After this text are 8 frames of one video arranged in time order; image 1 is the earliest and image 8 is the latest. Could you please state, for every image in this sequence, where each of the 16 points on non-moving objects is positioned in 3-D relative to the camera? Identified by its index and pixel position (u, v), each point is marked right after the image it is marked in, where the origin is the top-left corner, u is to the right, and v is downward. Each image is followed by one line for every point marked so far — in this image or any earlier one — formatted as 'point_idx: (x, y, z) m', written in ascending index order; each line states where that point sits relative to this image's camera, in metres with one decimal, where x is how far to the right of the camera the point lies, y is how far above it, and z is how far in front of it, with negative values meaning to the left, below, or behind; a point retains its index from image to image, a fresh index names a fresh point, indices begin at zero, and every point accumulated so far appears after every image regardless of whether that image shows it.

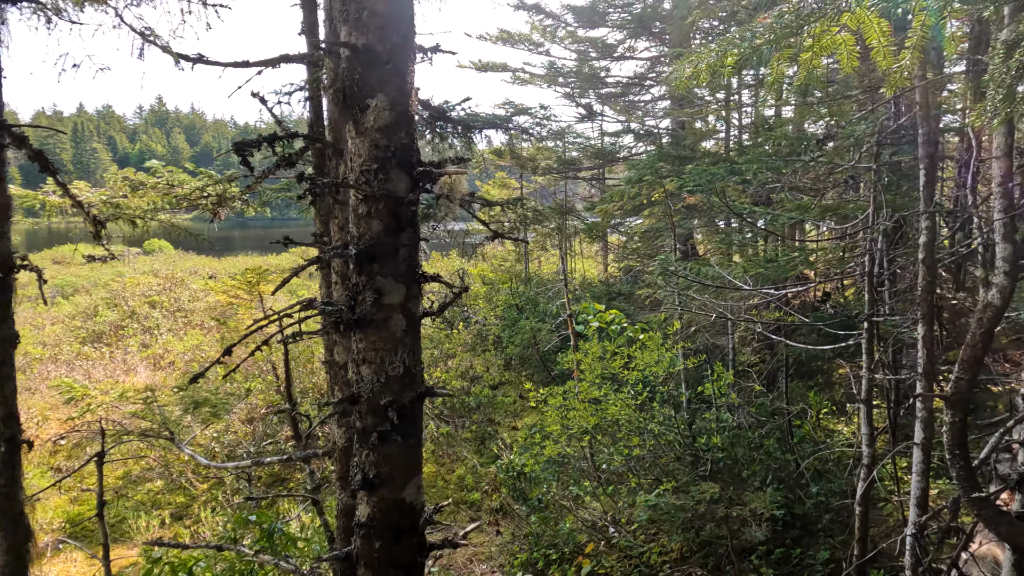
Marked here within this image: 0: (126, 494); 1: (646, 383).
0: (-3.9, -2.4, +6.7) m
1: (+1.0, -0.7, +4.9) m
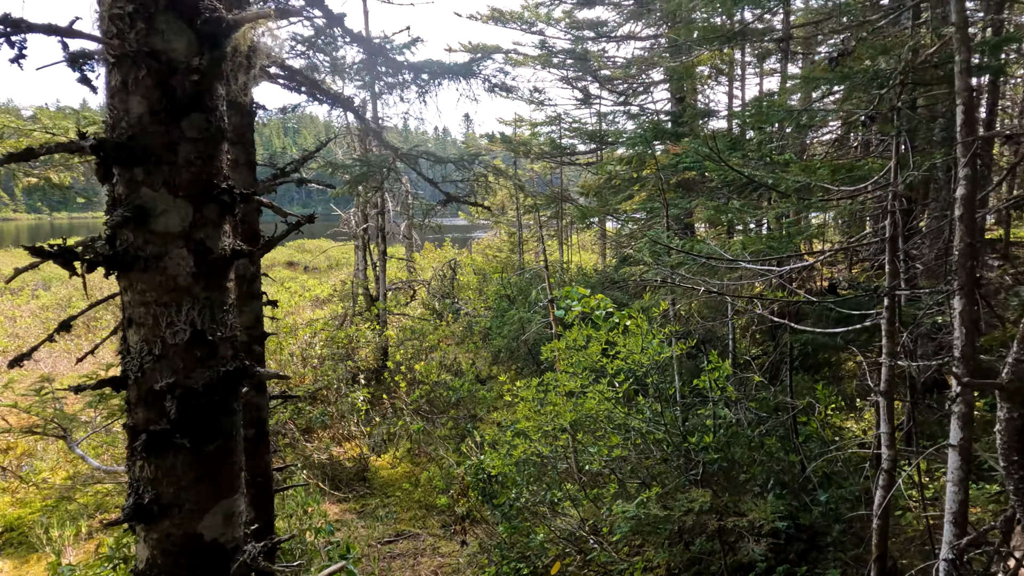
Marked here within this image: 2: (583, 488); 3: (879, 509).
0: (-4.1, -2.2, +6.1) m
1: (+0.7, -0.6, +4.3) m
2: (+0.5, -1.4, +4.7) m
3: (+1.8, -1.1, +3.3) m
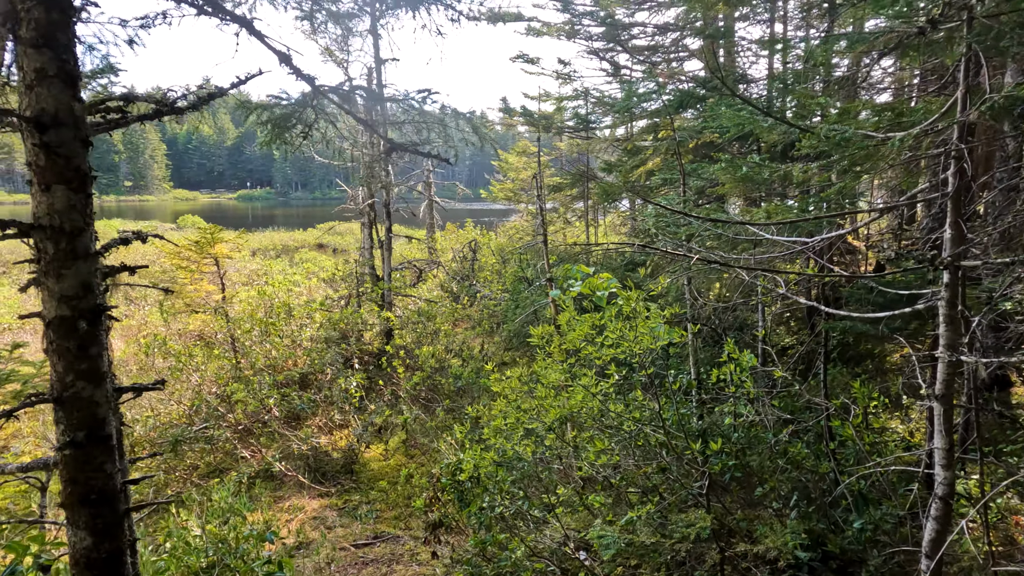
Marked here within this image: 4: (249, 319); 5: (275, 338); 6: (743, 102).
0: (-4.2, -2.0, +5.8) m
1: (+0.6, -0.4, +3.6) m
2: (+0.4, -1.3, +4.1) m
3: (+1.6, -1.0, +2.6) m
4: (-2.9, -0.3, +7.3) m
5: (-2.6, -0.6, +7.4) m
6: (+2.2, +1.7, +6.2) m
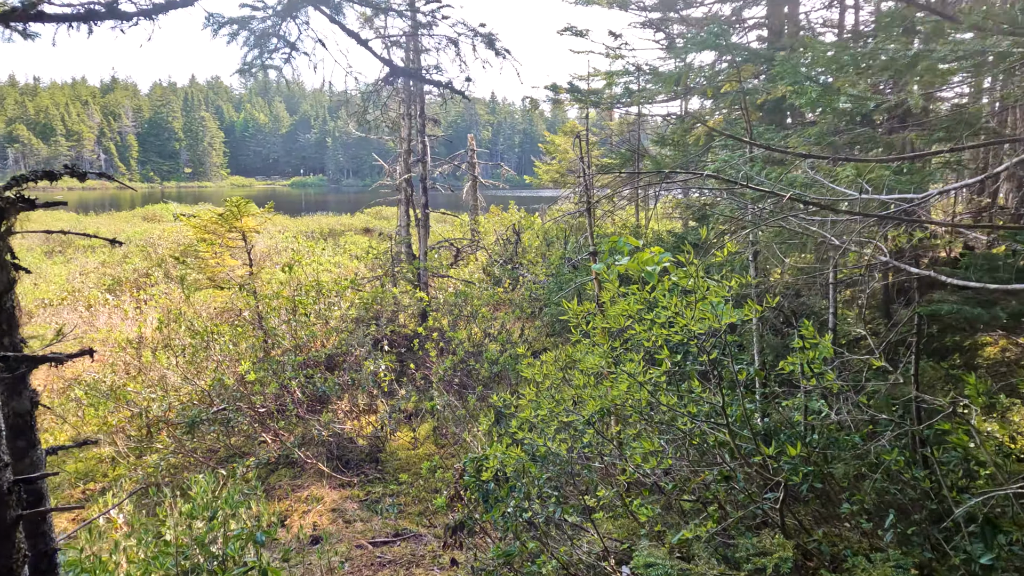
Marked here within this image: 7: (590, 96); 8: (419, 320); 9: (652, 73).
0: (-3.9, -1.7, +5.5) m
1: (+0.7, -0.3, +3.0) m
2: (+0.6, -1.1, +3.5) m
3: (+1.7, -0.9, +1.9) m
4: (-2.5, -0.1, +7.0) m
5: (-2.2, -0.3, +7.0) m
6: (+2.5, +1.9, +5.4) m
7: (+1.6, +3.8, +13.1) m
8: (-1.2, -0.4, +8.3) m
9: (+2.6, +4.0, +12.1) m
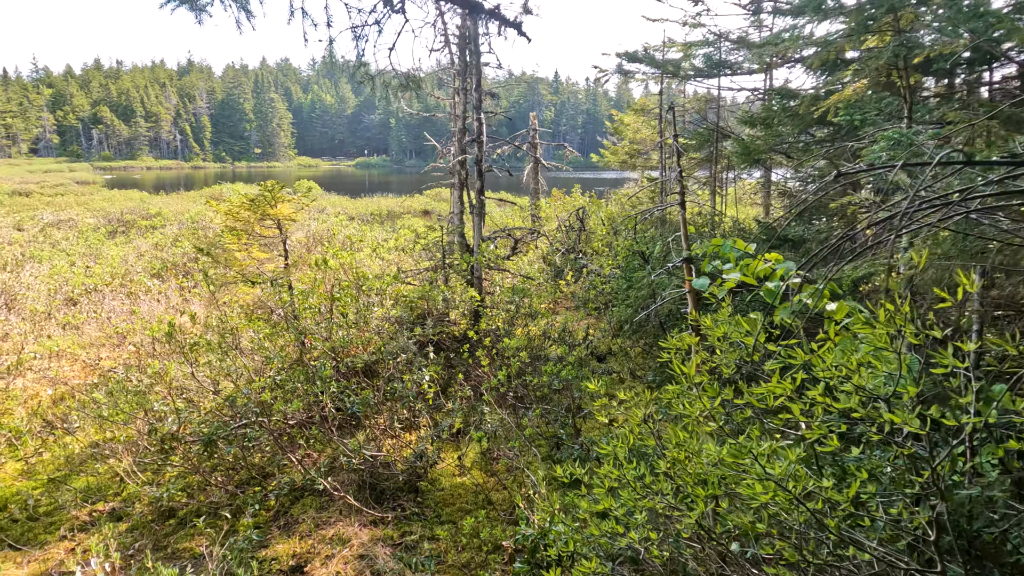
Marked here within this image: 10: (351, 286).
0: (-3.4, -1.7, +5.0) m
1: (+1.0, -0.4, +2.0) m
2: (+0.8, -1.2, +2.5) m
3: (+1.8, -1.1, +0.8) m
4: (-1.9, 0.0, +6.2) m
5: (-1.6, -0.3, +6.2) m
6: (+3.0, +1.8, +4.2) m
7: (+2.8, +3.9, +11.9) m
8: (-0.5, -0.4, +7.5) m
9: (+3.7, +4.0, +10.8) m
10: (-1.6, 0.0, +6.6) m
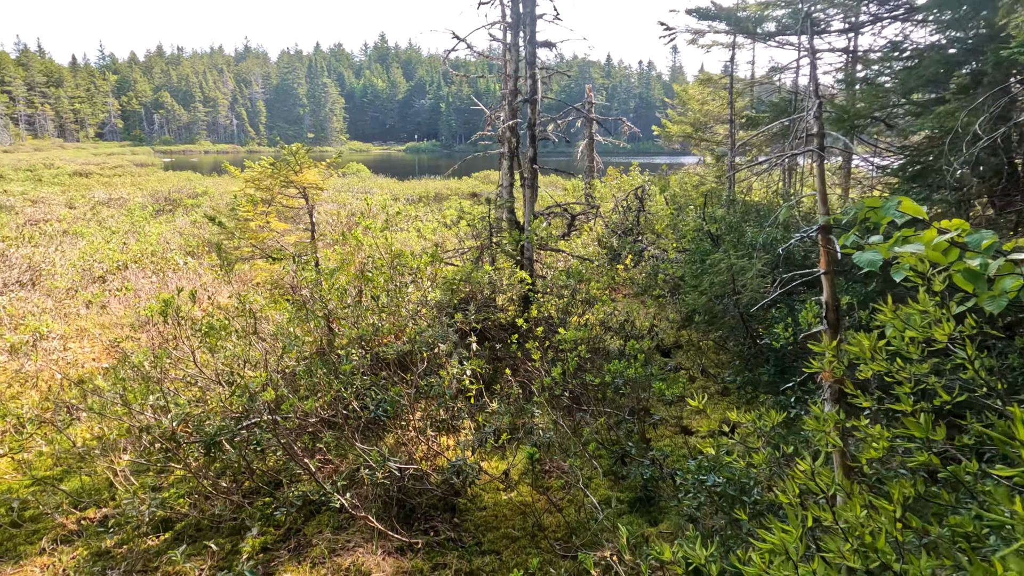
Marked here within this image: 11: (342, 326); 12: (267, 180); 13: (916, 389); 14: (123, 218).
0: (-3.1, -1.5, +4.3) m
1: (+1.1, -0.4, +1.0) m
2: (+1.0, -1.2, +1.6) m
3: (+1.9, -1.1, -0.2) m
4: (-1.4, +0.1, +5.4) m
5: (-1.2, -0.1, +5.4) m
6: (+3.3, +1.9, +3.0) m
7: (+3.7, +4.2, +10.6) m
8: (+0.1, -0.2, +6.6) m
9: (+4.5, +4.2, +9.5) m
10: (-1.1, +0.2, +5.8) m
11: (-1.3, -0.3, +5.1) m
12: (-2.4, +1.1, +6.5) m
13: (+1.0, -0.3, +1.8) m
14: (-10.0, +1.8, +17.0) m
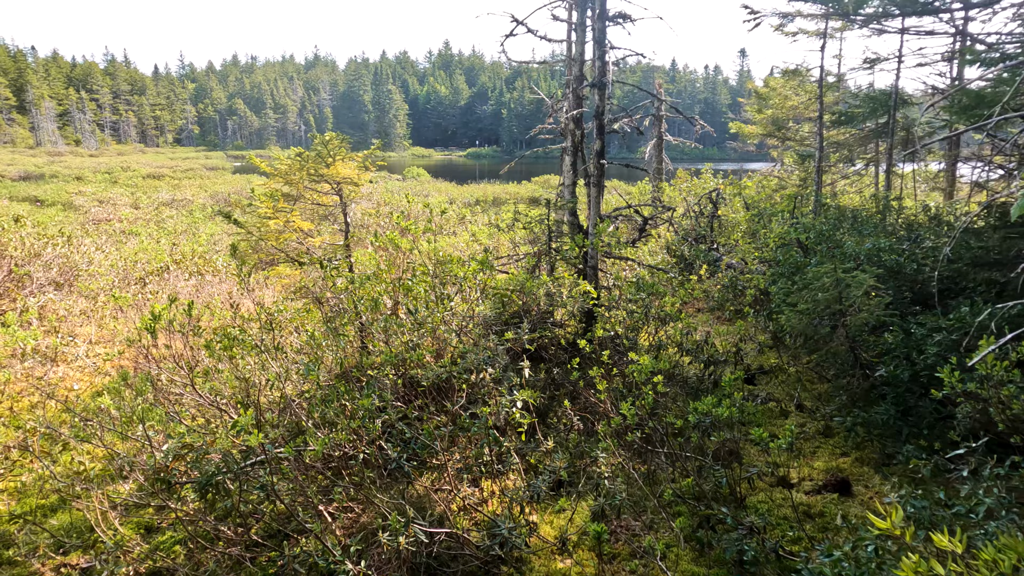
0: (-2.7, -1.5, +3.7) m
1: (+1.2, -0.5, +0.1) m
2: (+1.0, -1.3, +0.6) m
3: (+1.8, -1.1, -1.2) m
4: (-1.0, +0.1, +4.7) m
5: (-0.7, -0.2, +4.7) m
6: (+3.6, +1.7, +1.9) m
7: (+4.7, +3.9, +9.5) m
8: (+0.6, -0.3, +5.7) m
9: (+5.4, +4.0, +8.2) m
10: (-0.7, +0.1, +5.0) m
11: (-0.9, -0.4, +4.4) m
12: (-1.9, +1.0, +5.9) m
13: (+1.1, -0.3, +0.8) m
14: (-8.5, +1.8, +17.0) m
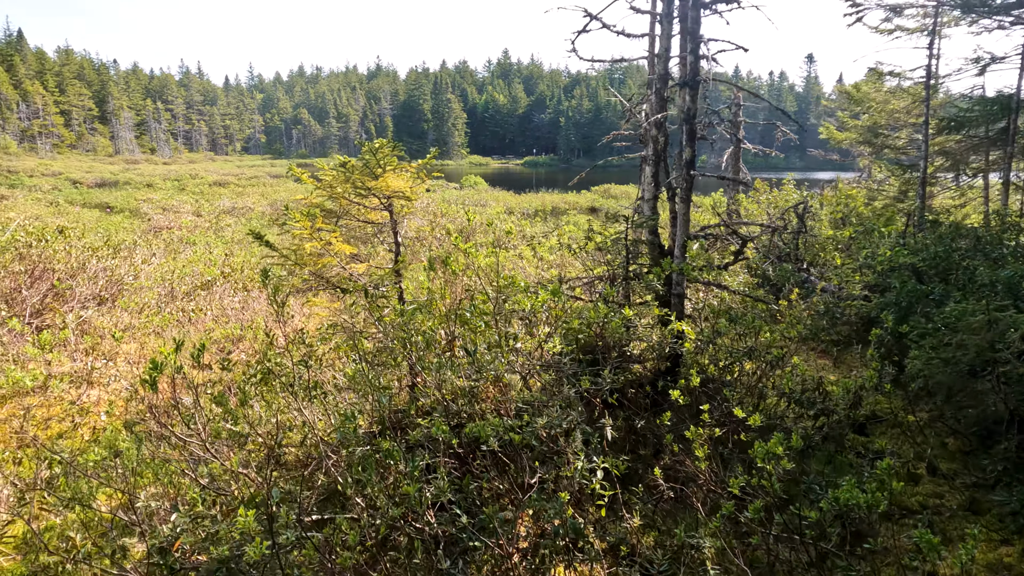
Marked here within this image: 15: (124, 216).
0: (-2.4, -1.7, +3.1) m
1: (+1.2, -0.6, -0.8) m
2: (+1.1, -1.4, -0.2) m
3: (+1.7, -1.3, -2.1) m
4: (-0.5, -0.1, +4.0) m
5: (-0.3, -0.4, +3.9) m
6: (+3.8, +1.5, +0.8) m
7: (+5.6, +3.6, +8.3) m
8: (+1.1, -0.5, +4.9) m
9: (+6.2, +3.6, +7.0) m
10: (-0.2, -0.1, +4.3) m
11: (-0.5, -0.6, +3.7) m
12: (-1.3, +0.8, +5.3) m
13: (+1.3, -0.5, 0.0) m
14: (-7.0, +1.6, +16.9) m
15: (-11.5, +2.1, +19.5) m
